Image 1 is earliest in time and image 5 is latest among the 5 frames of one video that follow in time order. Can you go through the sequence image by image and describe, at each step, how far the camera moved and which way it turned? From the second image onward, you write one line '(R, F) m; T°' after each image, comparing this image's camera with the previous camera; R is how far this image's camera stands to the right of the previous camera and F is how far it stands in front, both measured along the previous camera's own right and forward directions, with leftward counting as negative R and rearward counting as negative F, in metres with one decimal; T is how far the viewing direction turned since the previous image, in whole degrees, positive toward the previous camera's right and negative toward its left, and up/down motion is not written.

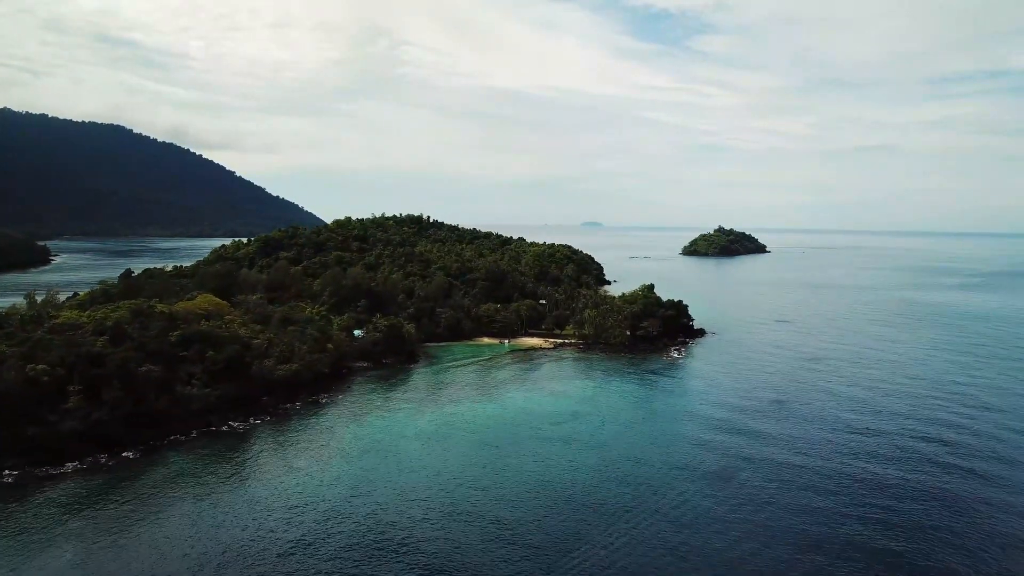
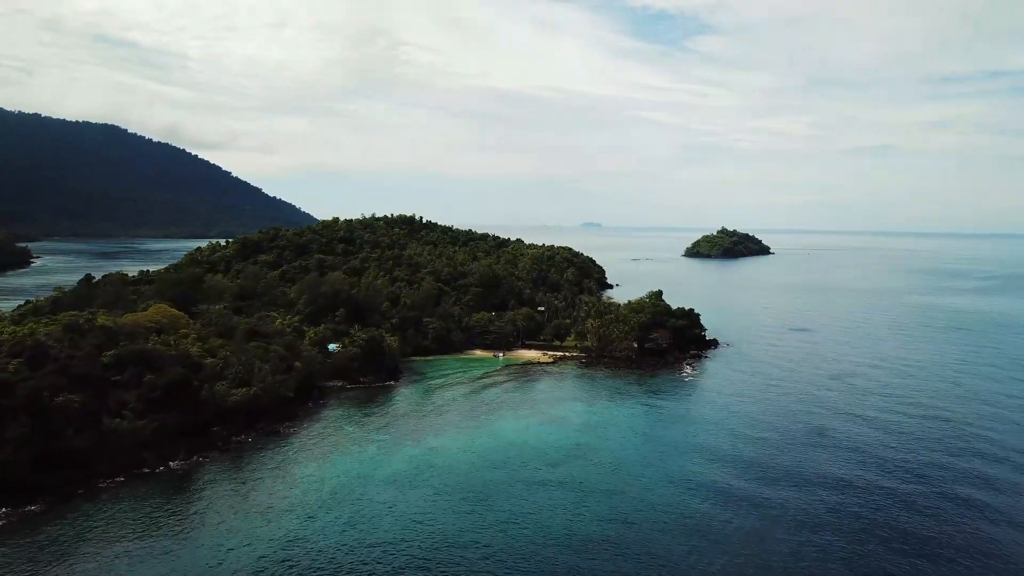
(+0.4, +6.5) m; 0°
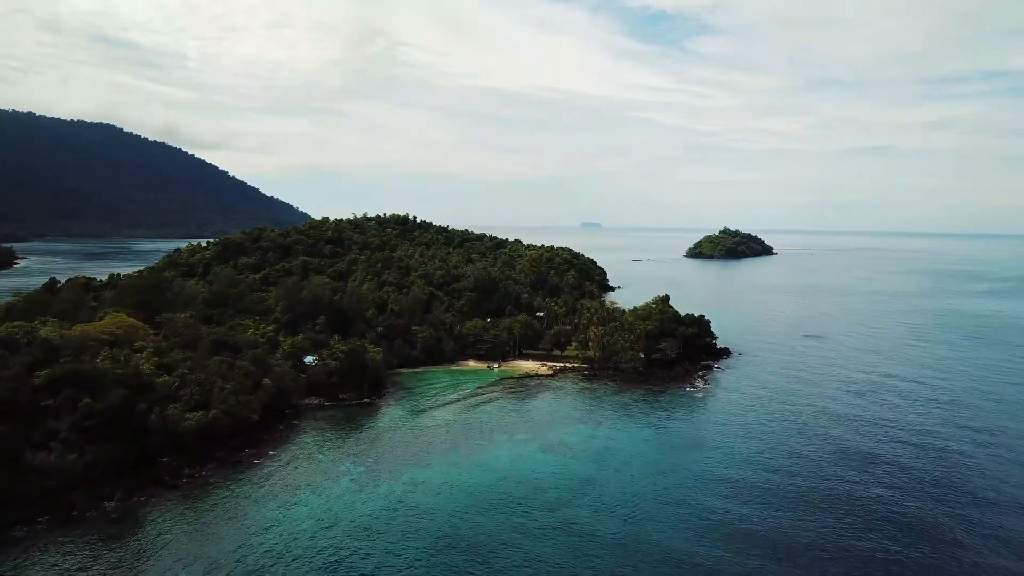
(+0.3, +5.0) m; 0°
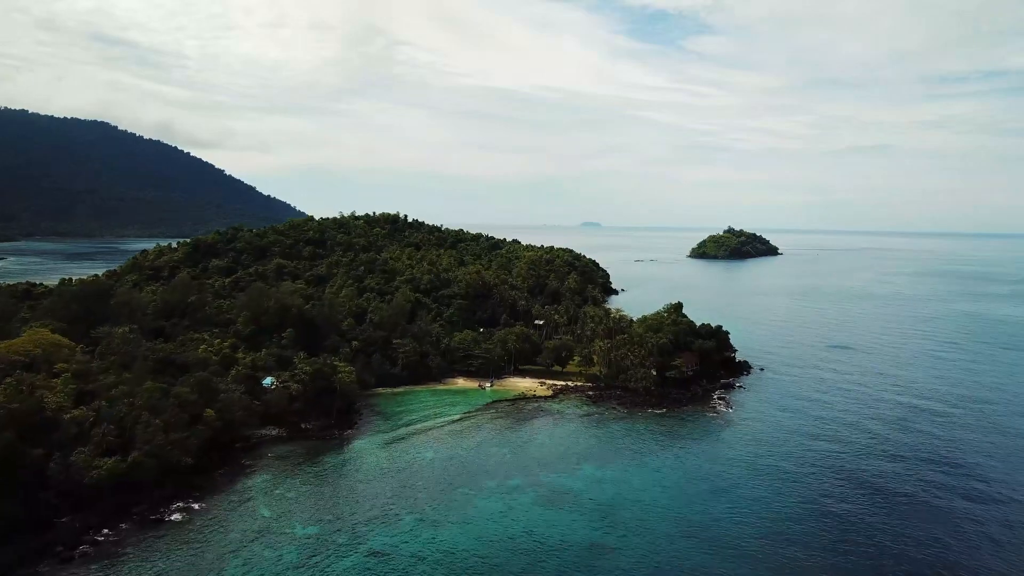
(+0.4, +6.9) m; 0°
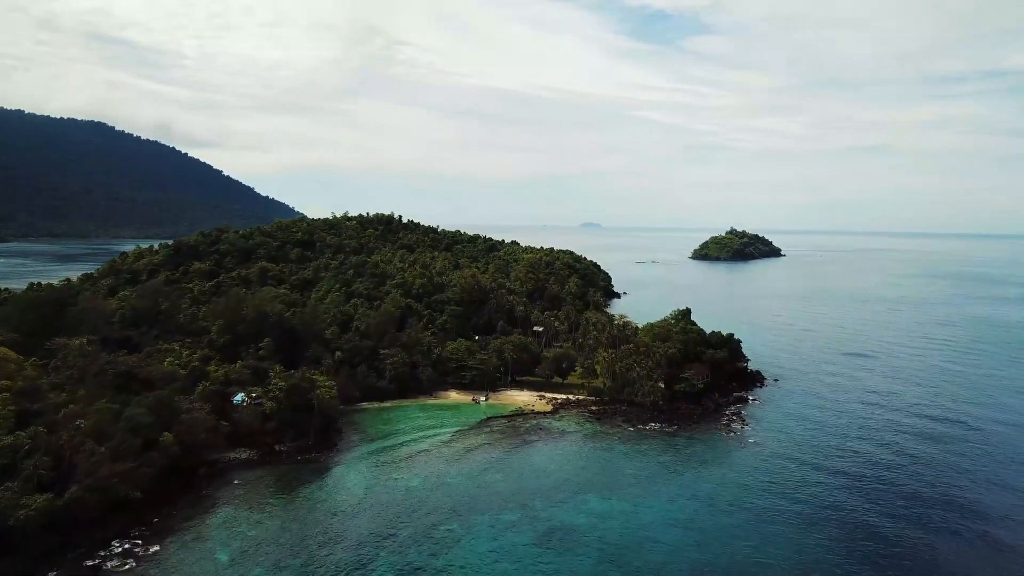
(+0.2, +3.8) m; 0°
